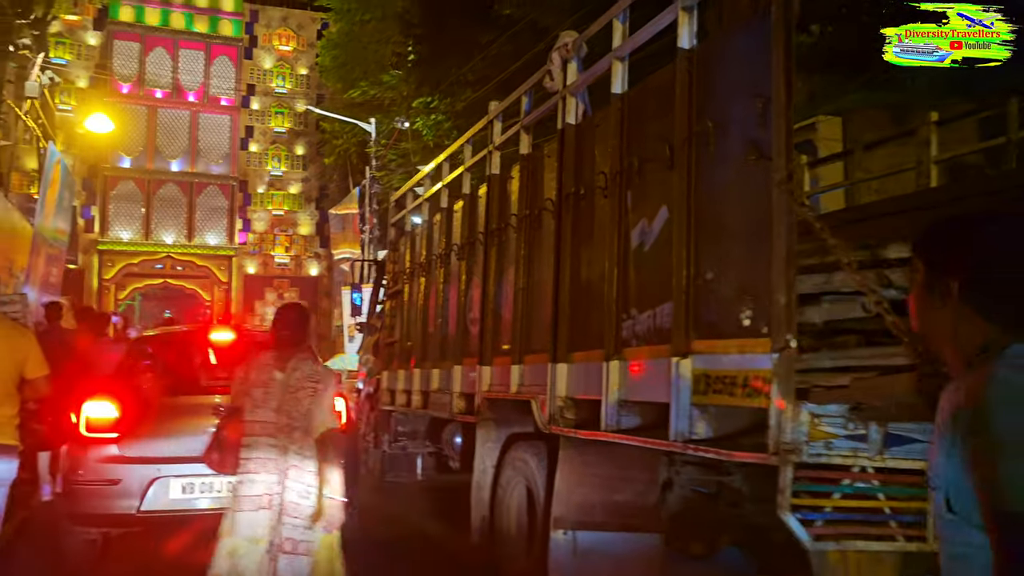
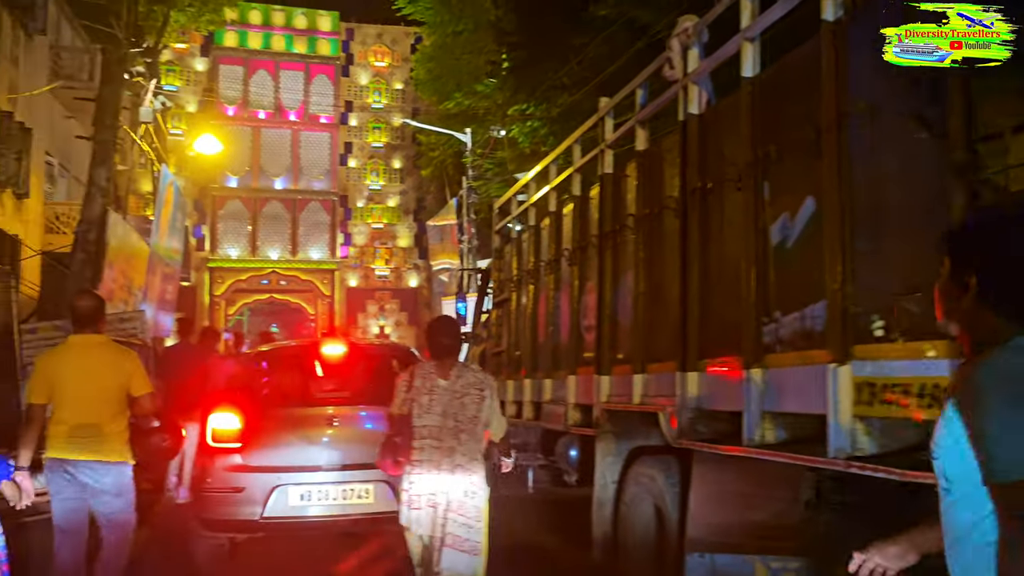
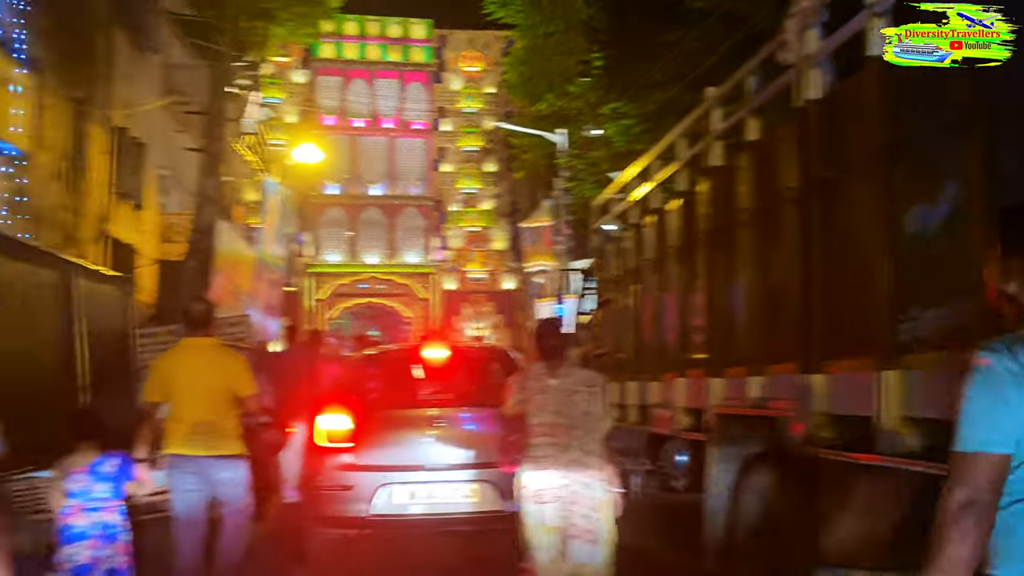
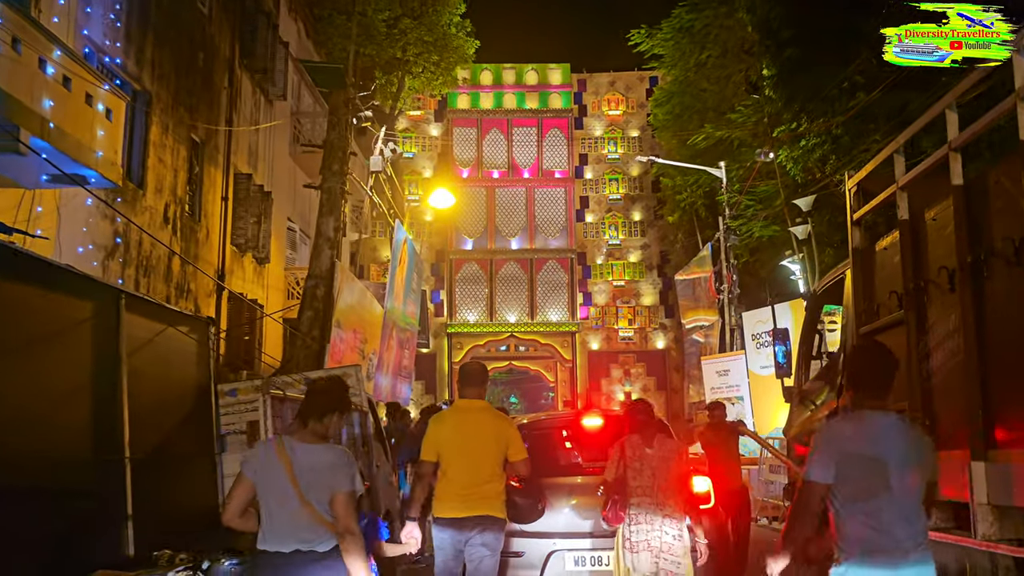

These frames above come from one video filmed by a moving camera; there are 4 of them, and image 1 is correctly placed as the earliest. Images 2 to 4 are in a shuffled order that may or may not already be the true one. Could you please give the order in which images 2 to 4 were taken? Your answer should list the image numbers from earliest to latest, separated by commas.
2, 3, 4
